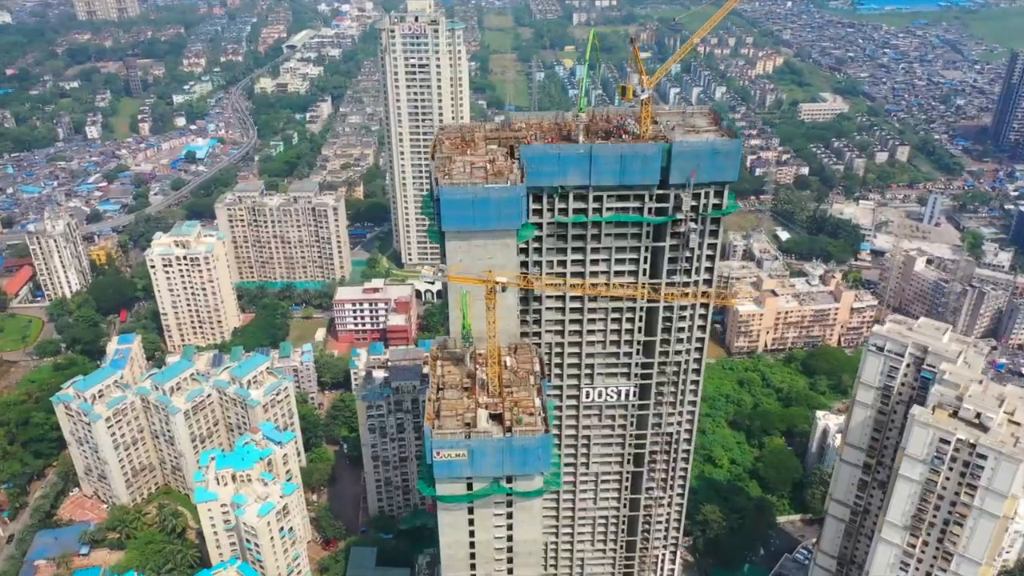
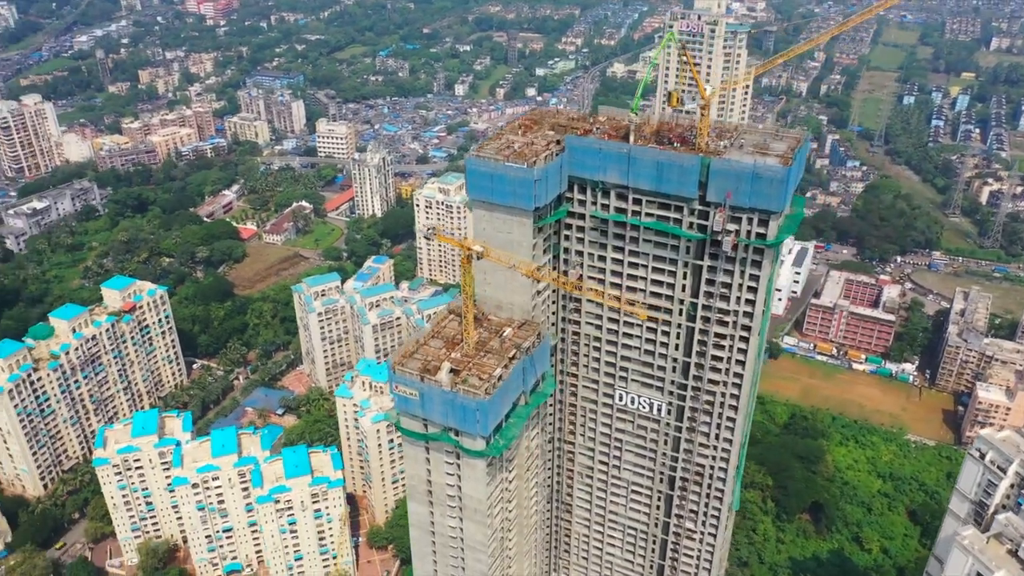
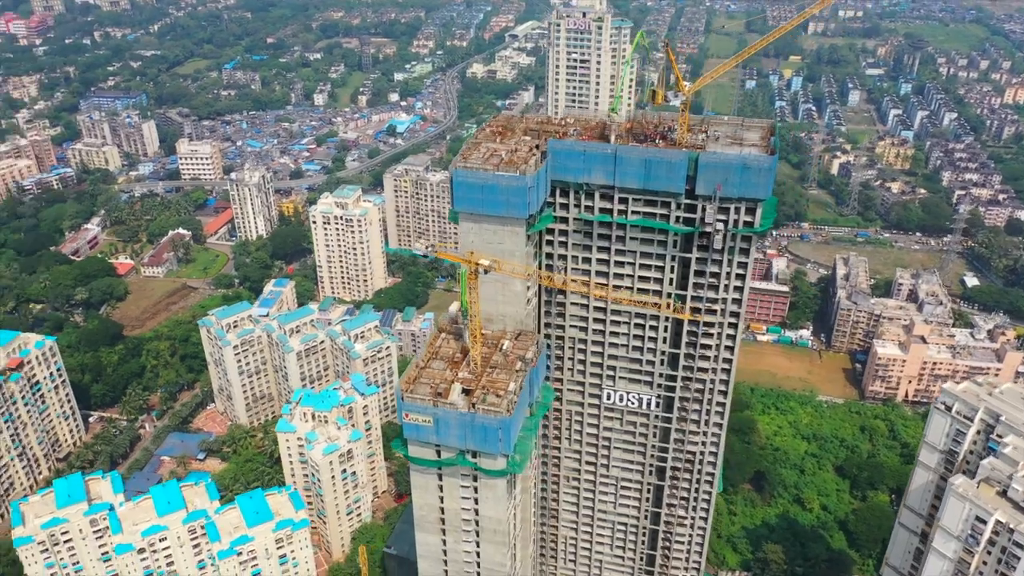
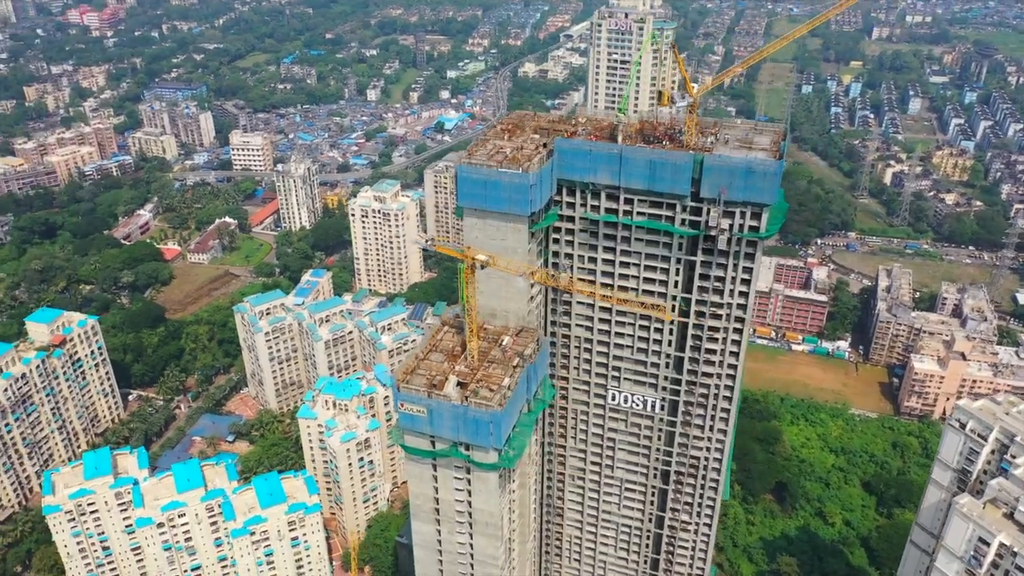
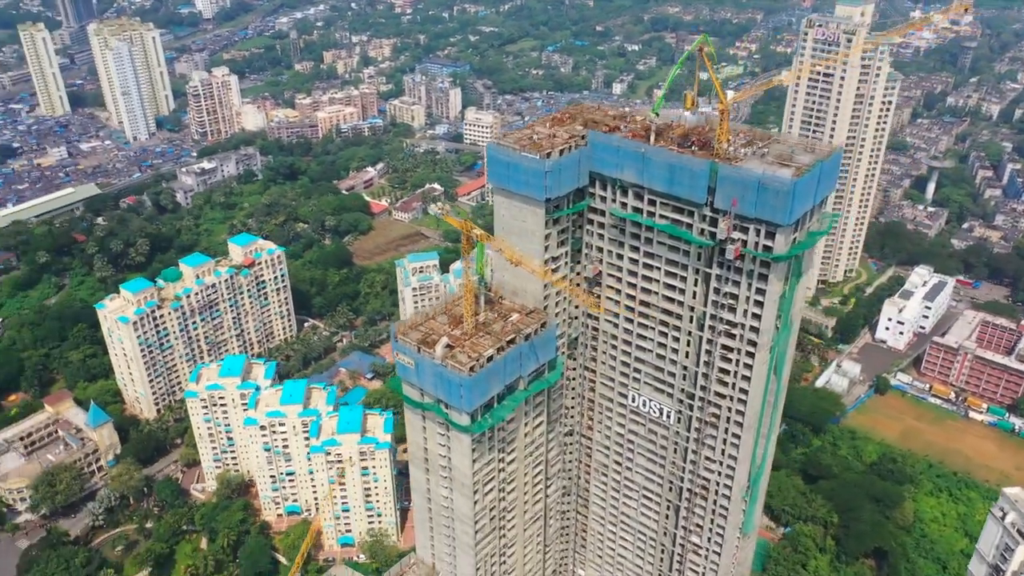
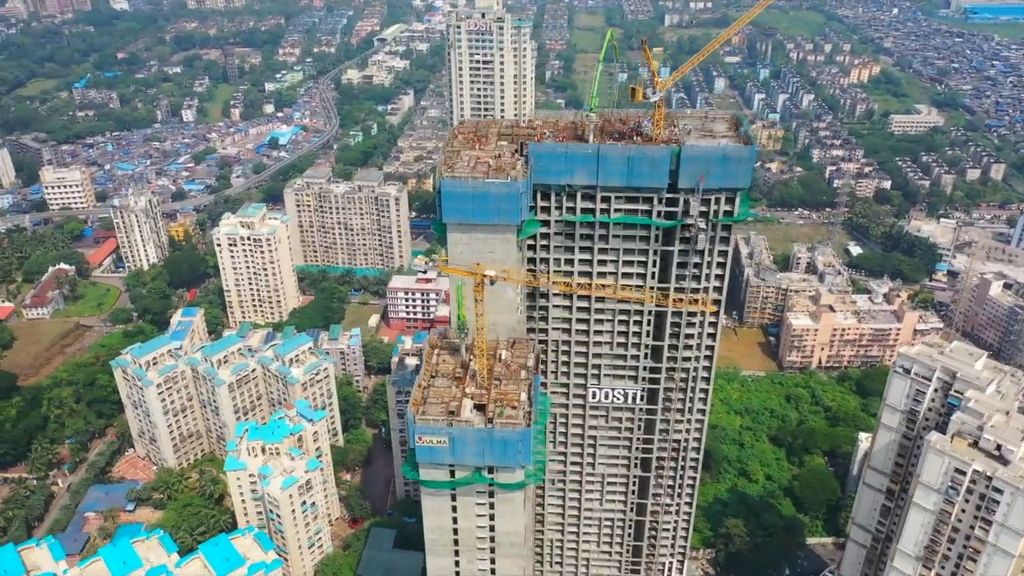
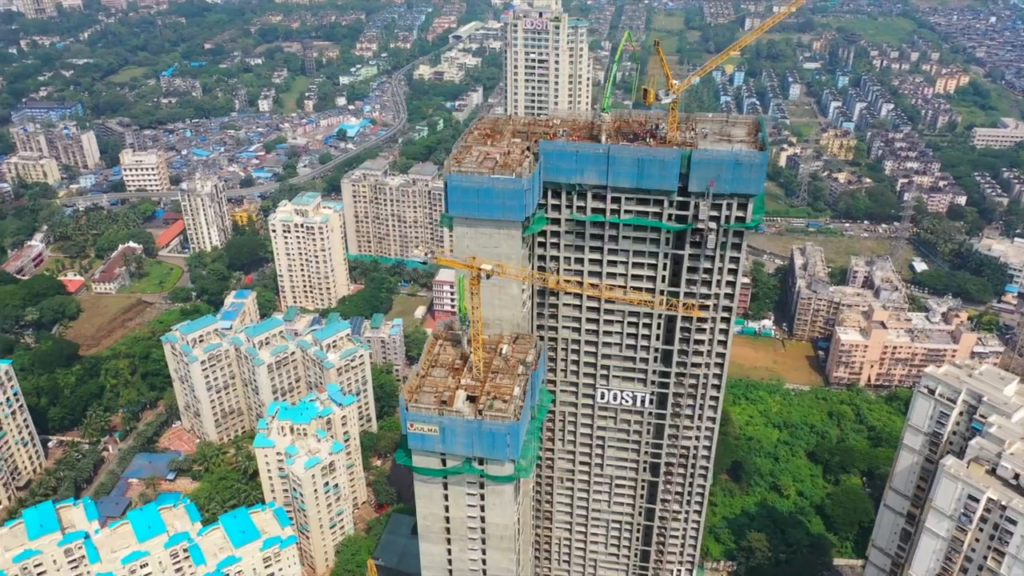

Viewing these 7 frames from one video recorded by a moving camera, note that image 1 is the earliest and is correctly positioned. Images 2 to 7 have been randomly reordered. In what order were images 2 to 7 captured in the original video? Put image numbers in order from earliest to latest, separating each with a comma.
6, 7, 3, 4, 2, 5
